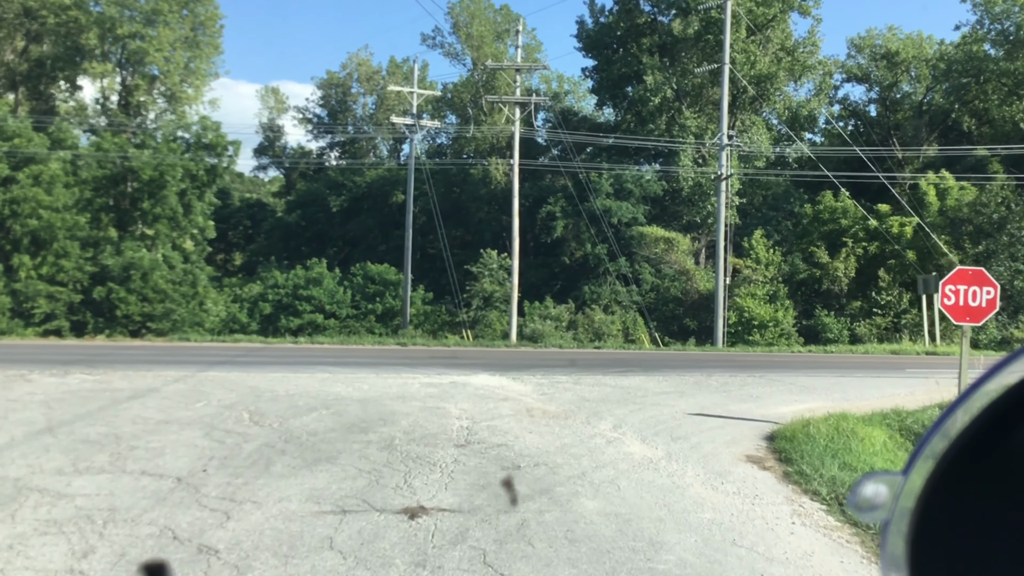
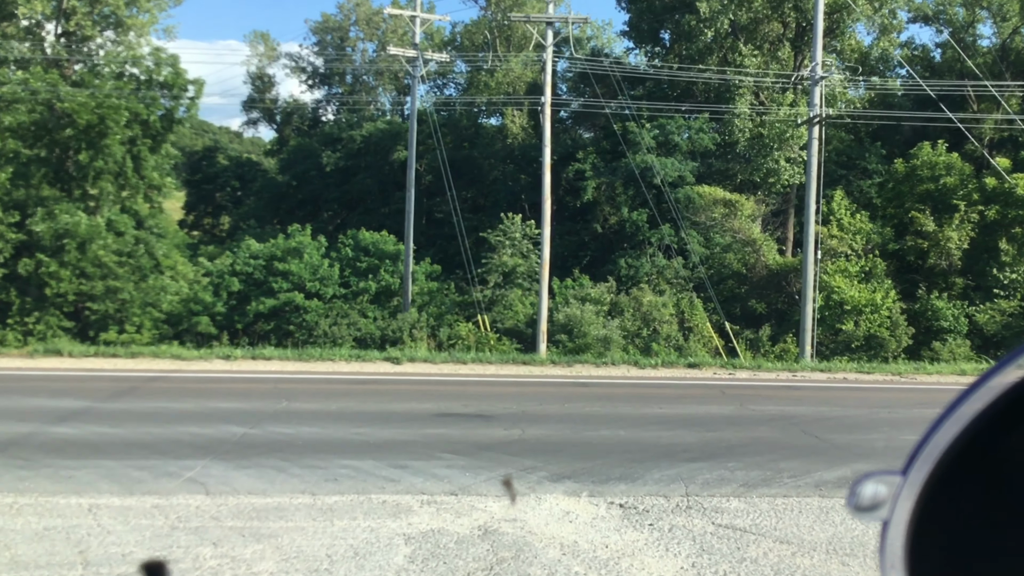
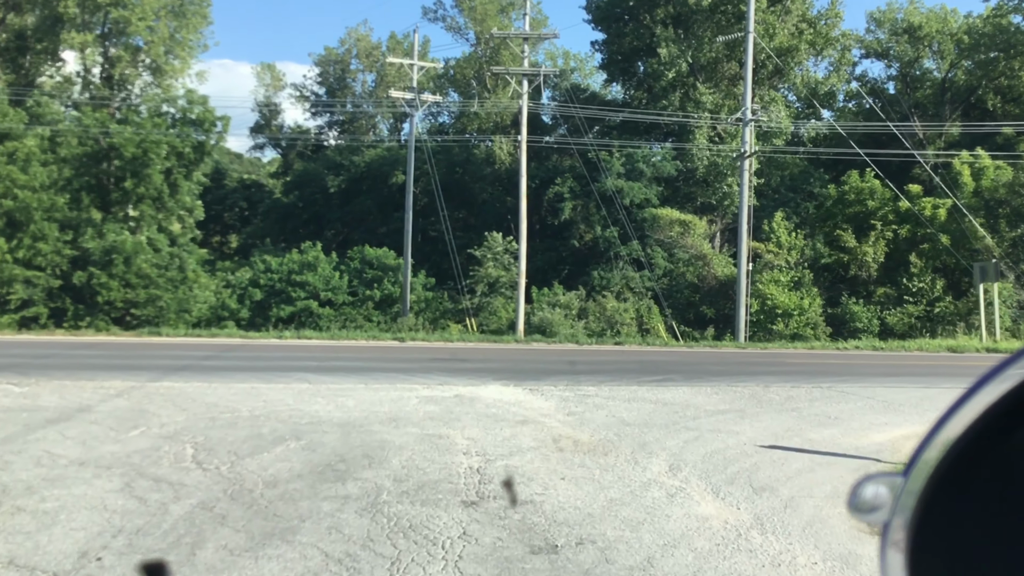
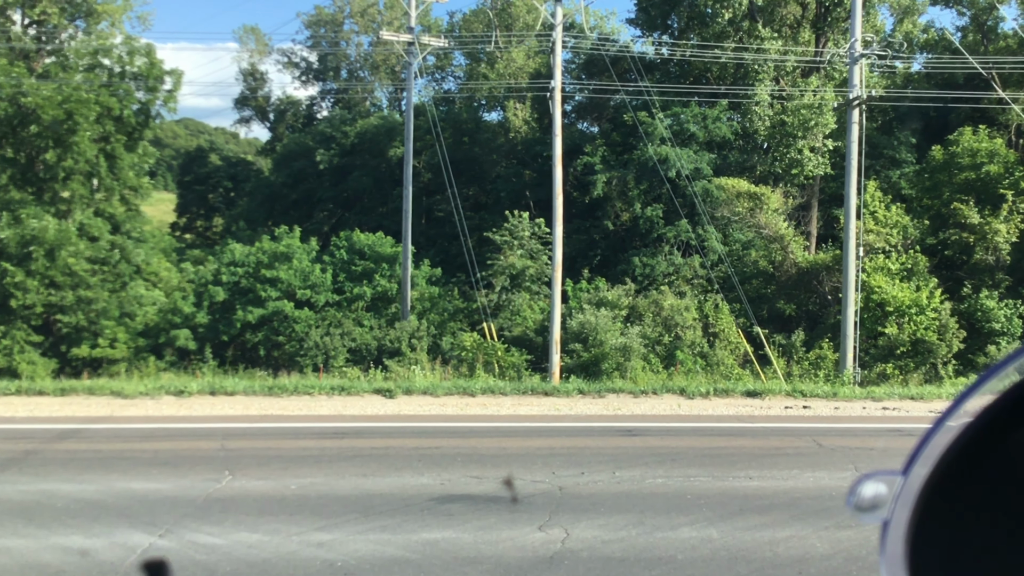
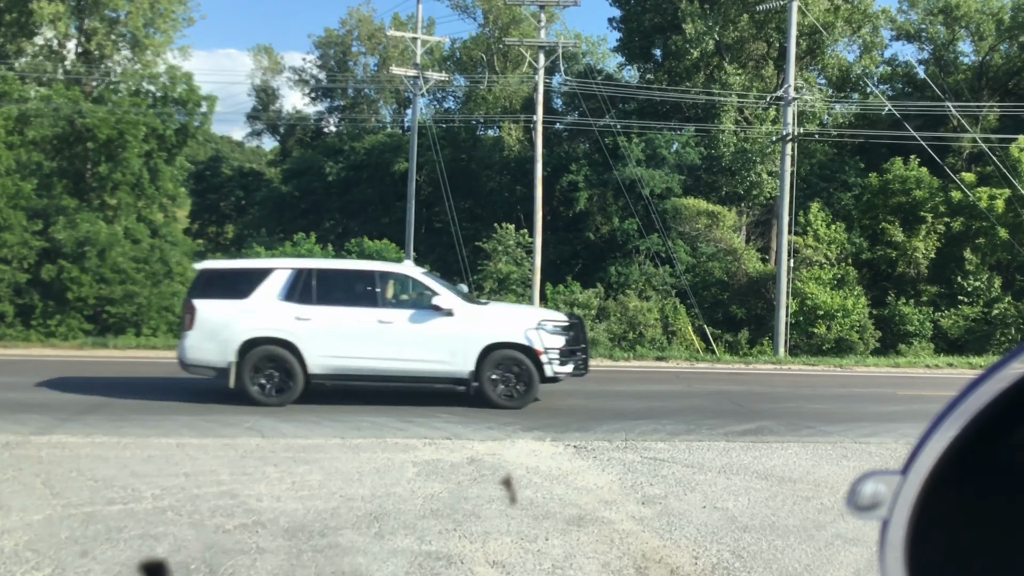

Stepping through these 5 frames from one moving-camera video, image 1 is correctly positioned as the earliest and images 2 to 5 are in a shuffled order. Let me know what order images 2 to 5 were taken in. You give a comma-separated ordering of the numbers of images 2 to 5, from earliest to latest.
3, 5, 2, 4
